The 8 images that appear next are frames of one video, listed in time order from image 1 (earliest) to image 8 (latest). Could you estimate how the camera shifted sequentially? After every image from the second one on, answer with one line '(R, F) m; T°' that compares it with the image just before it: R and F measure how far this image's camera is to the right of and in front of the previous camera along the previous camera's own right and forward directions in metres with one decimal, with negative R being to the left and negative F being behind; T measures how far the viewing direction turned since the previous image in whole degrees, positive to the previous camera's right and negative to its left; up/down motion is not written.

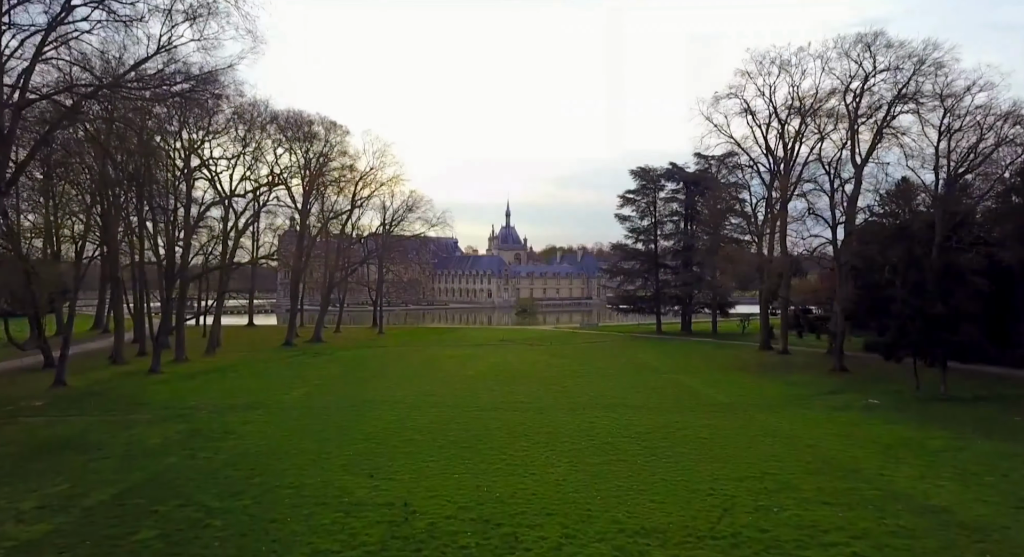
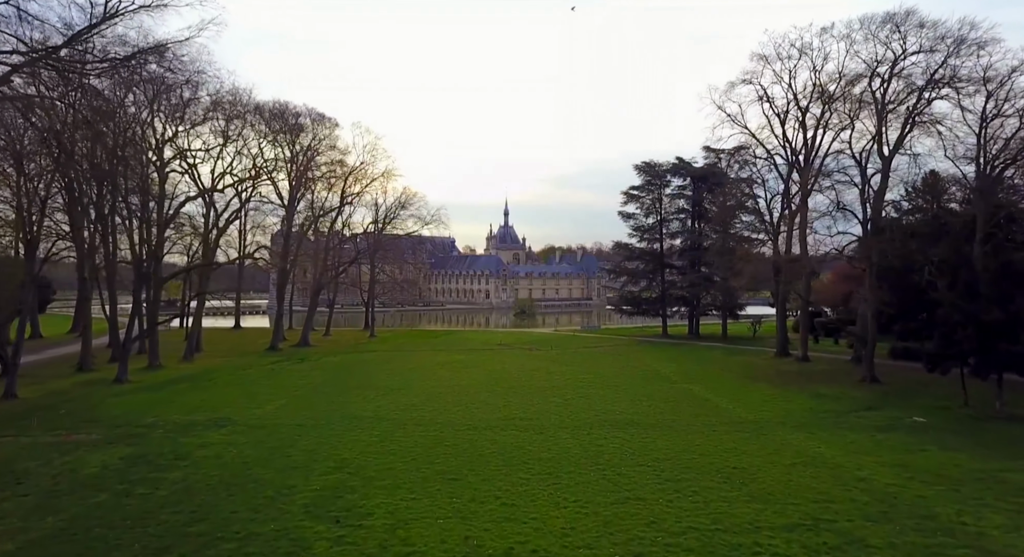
(0.0, +1.9) m; 0°
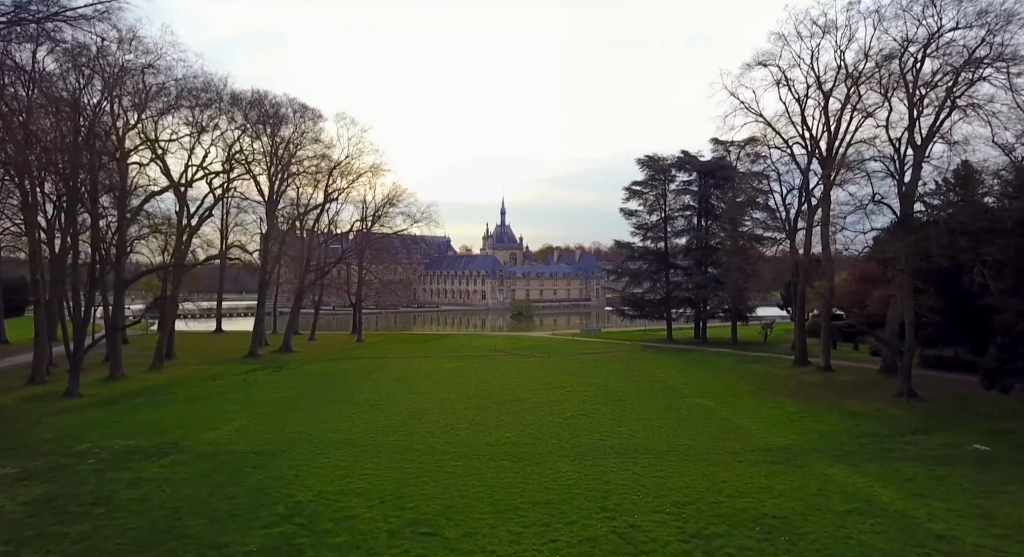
(+0.2, +2.1) m; 0°
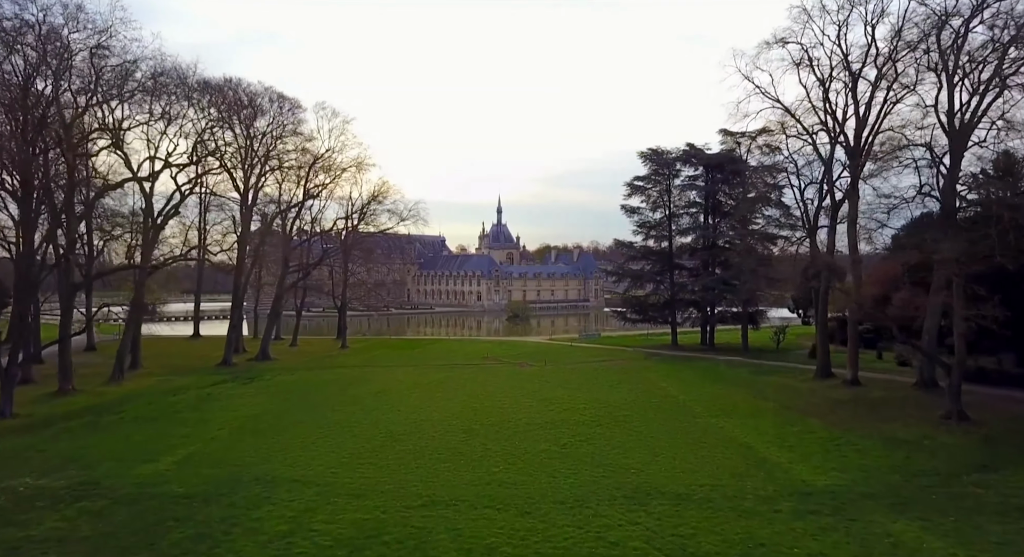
(+0.2, +2.2) m; 0°
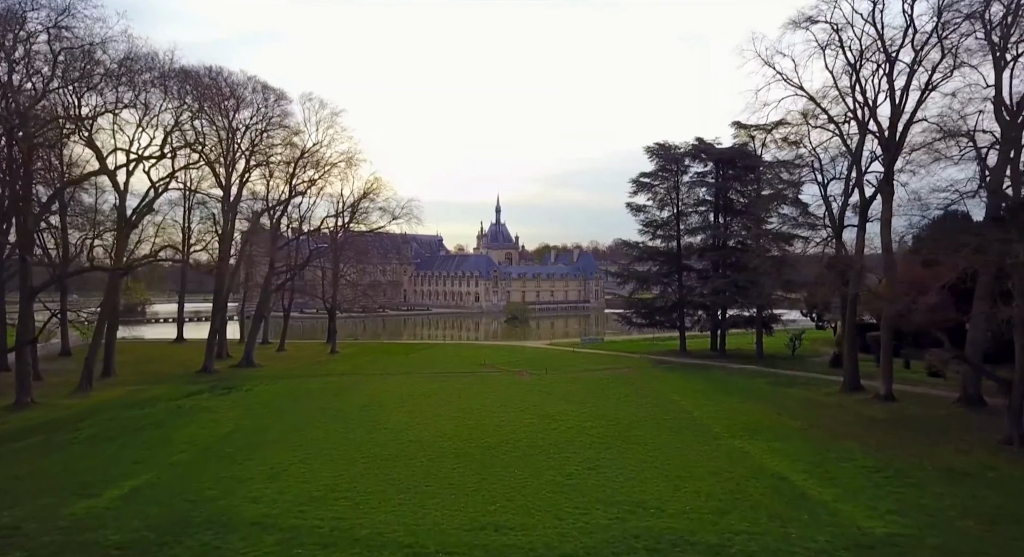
(0.0, +1.8) m; 0°
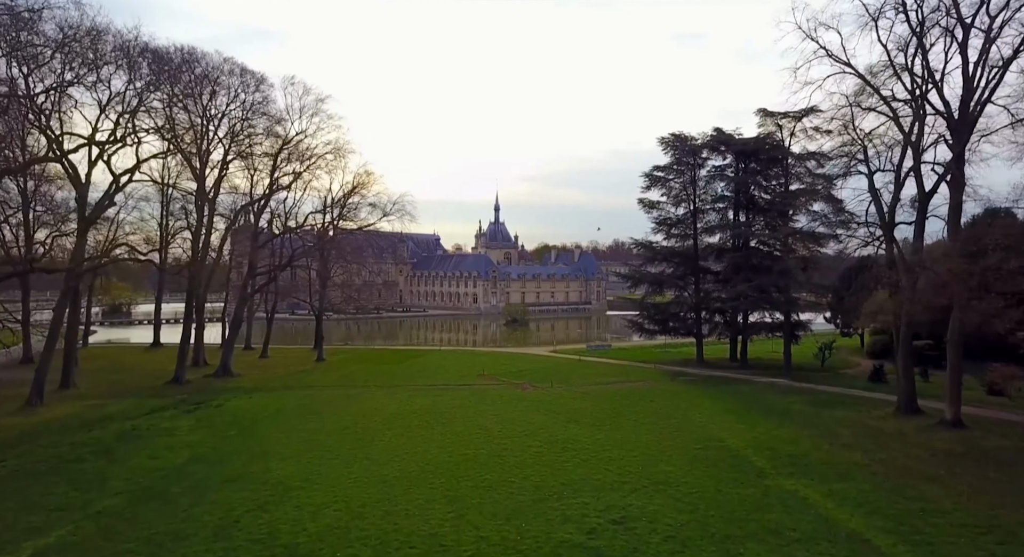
(-0.2, +2.5) m; 0°
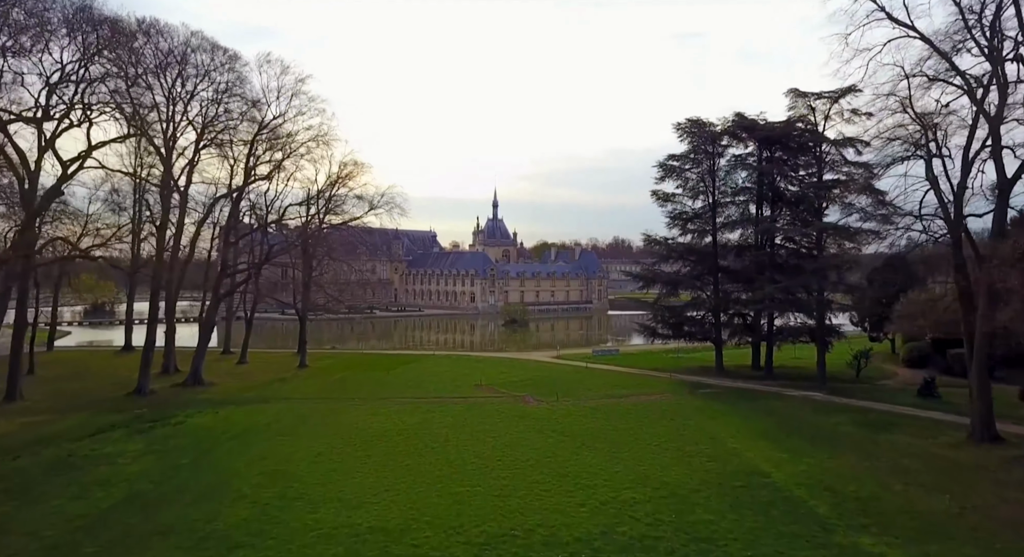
(-0.1, +2.5) m; 0°
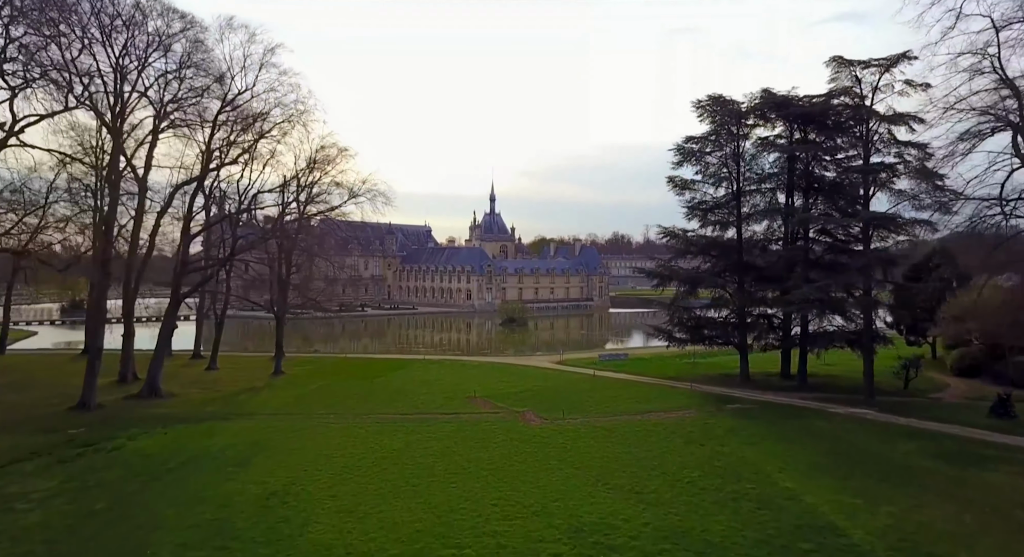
(0.0, +2.9) m; 0°
